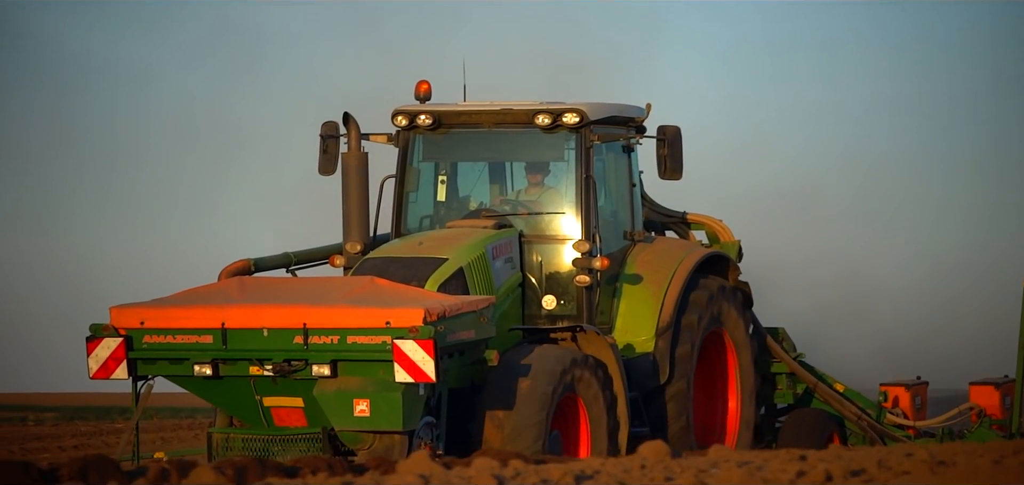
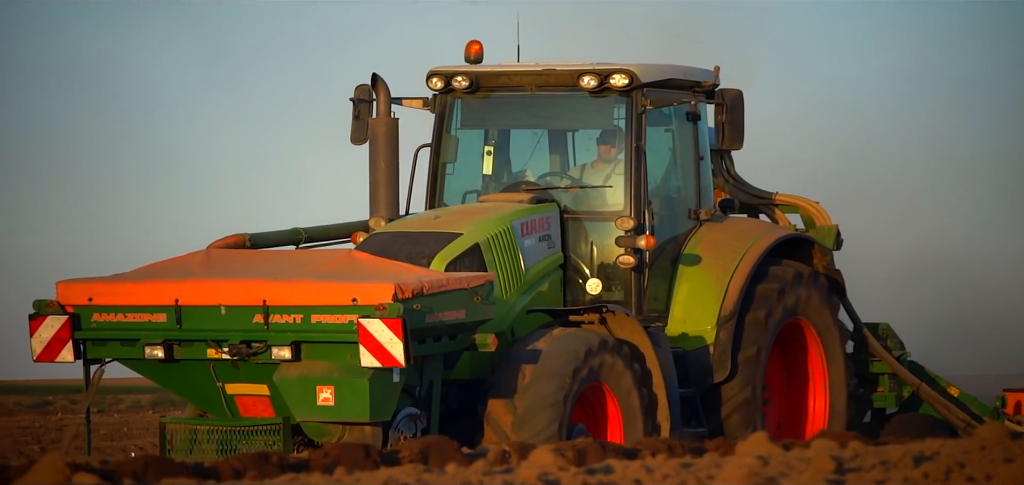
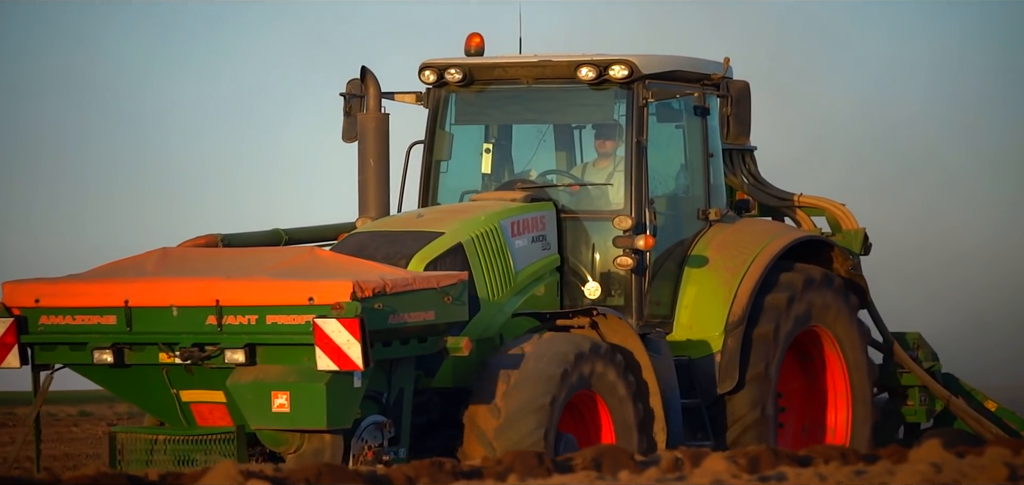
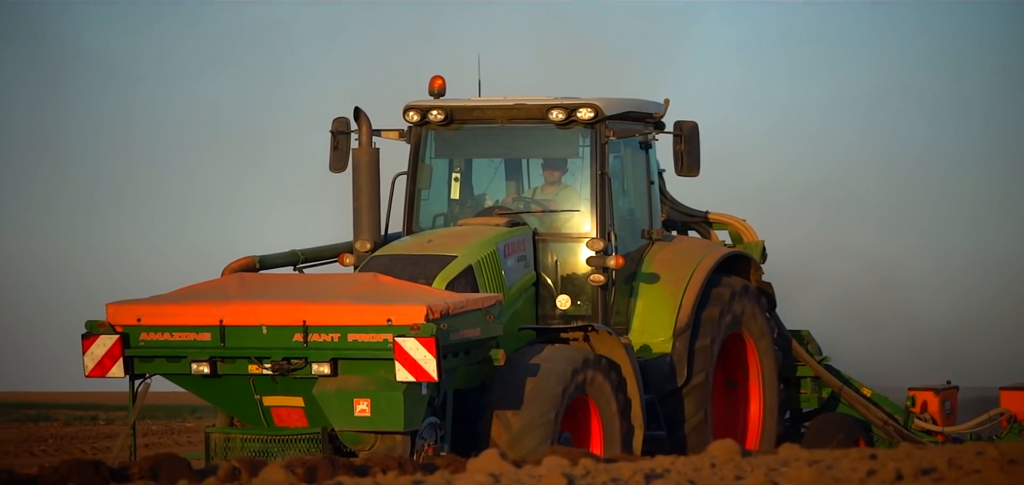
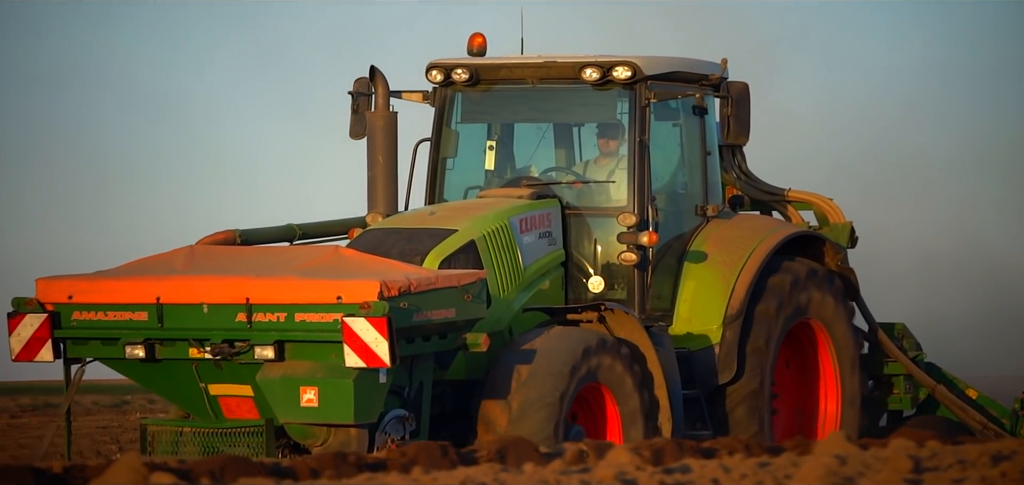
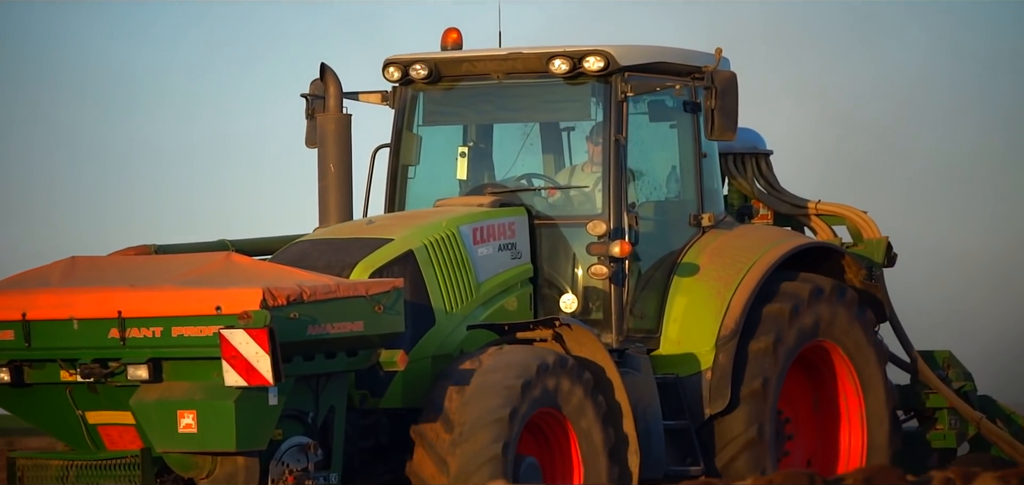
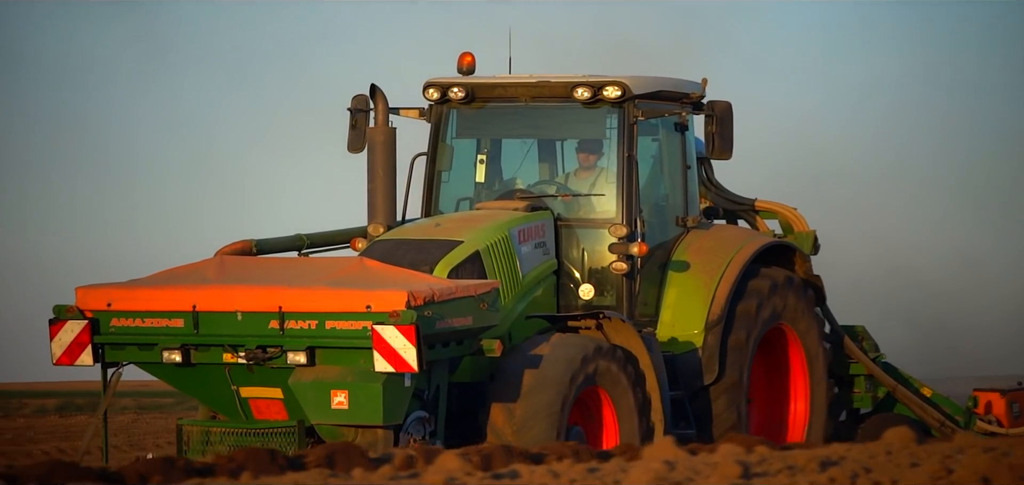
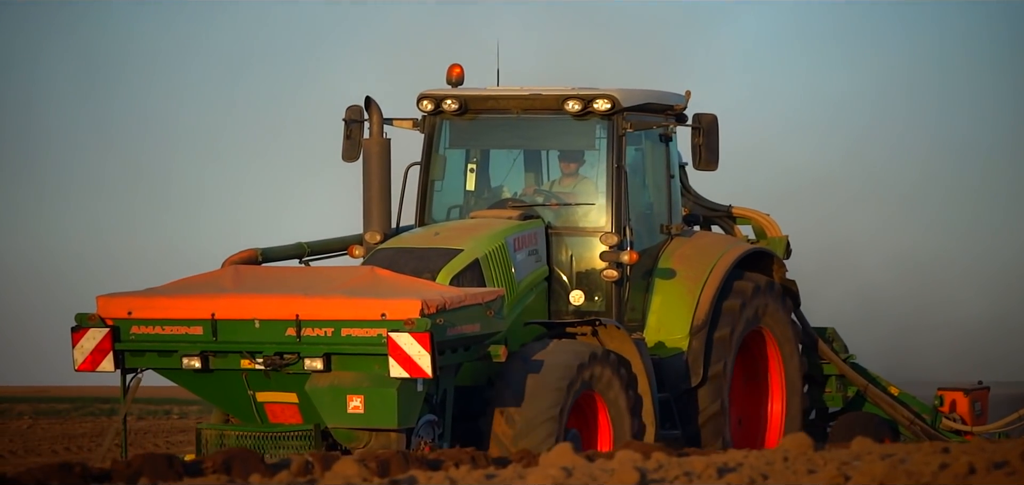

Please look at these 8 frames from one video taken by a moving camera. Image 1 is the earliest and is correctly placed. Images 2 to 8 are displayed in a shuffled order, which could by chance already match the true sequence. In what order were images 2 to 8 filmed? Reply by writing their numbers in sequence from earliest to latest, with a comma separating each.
4, 8, 7, 2, 5, 3, 6
